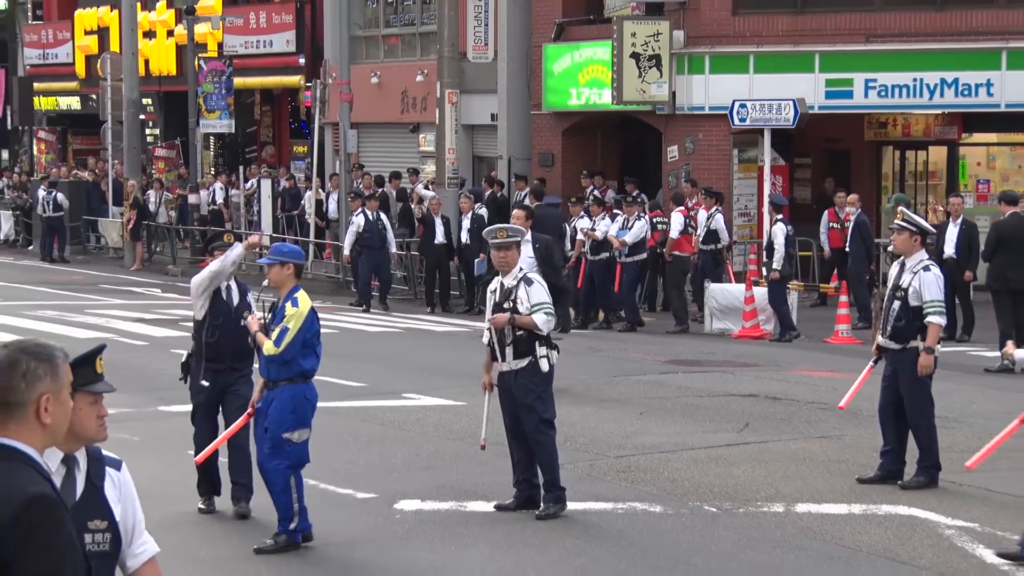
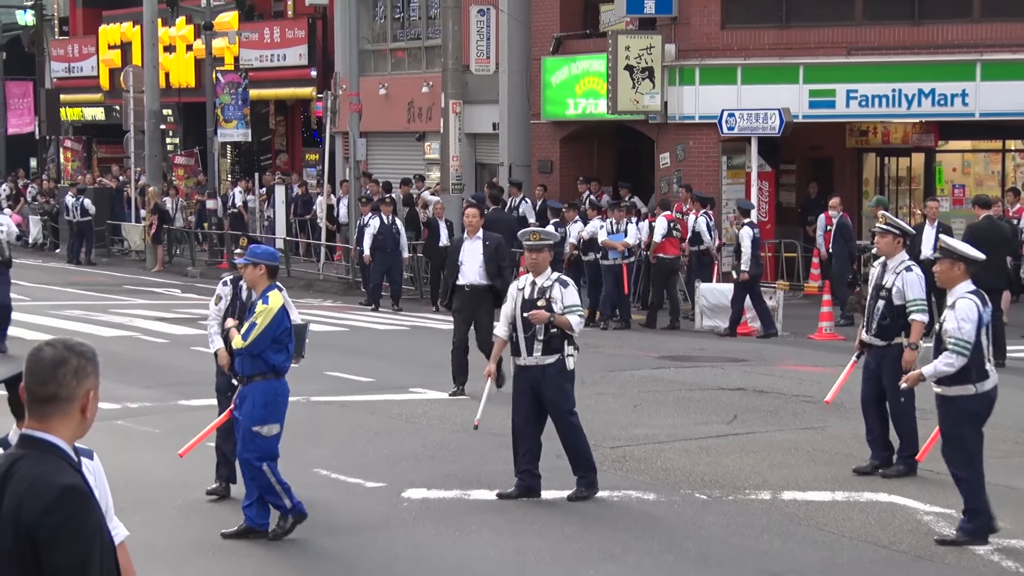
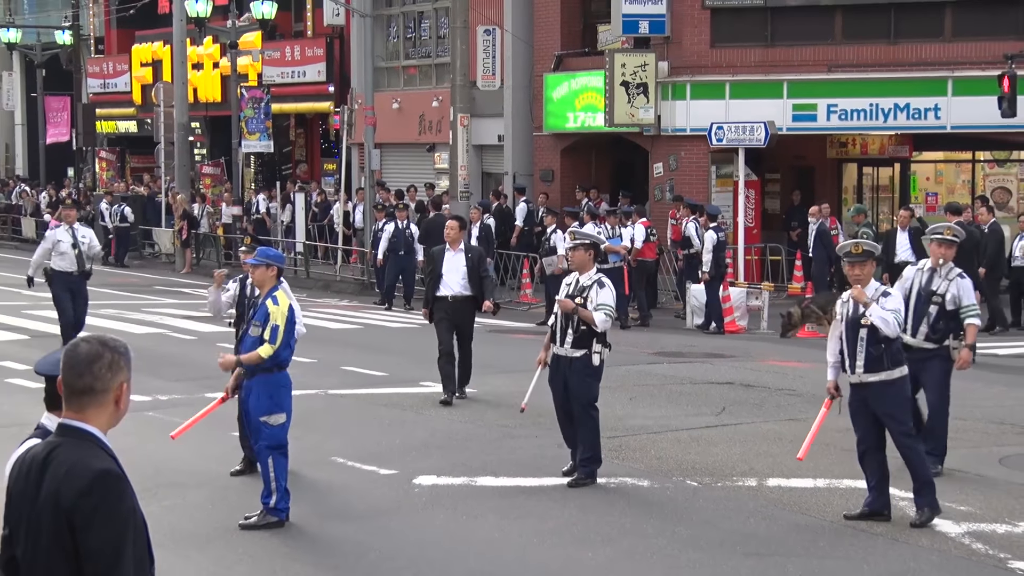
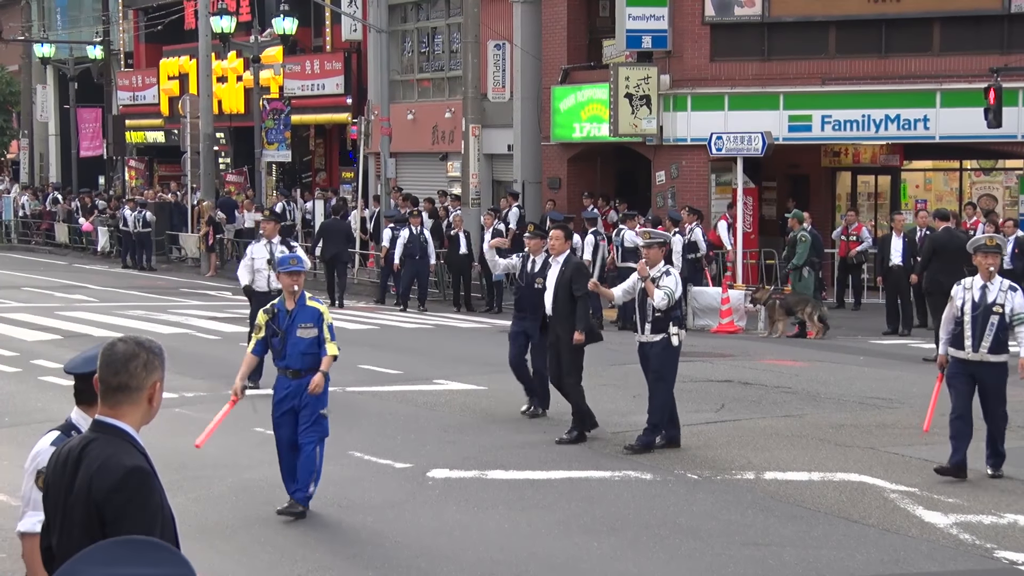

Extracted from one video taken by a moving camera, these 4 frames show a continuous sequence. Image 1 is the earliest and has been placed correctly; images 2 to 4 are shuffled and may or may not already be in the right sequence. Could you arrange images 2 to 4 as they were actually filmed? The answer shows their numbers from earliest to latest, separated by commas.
2, 3, 4
